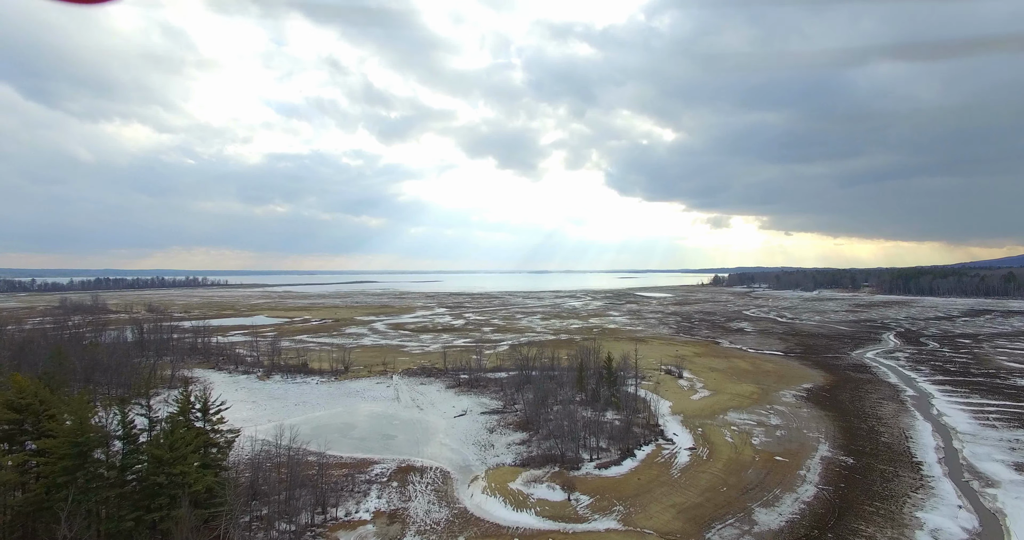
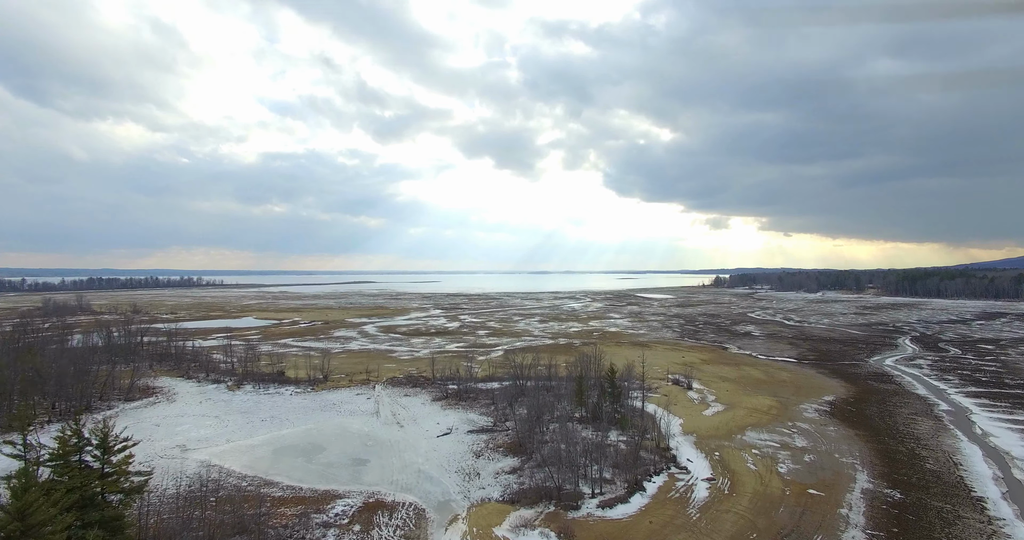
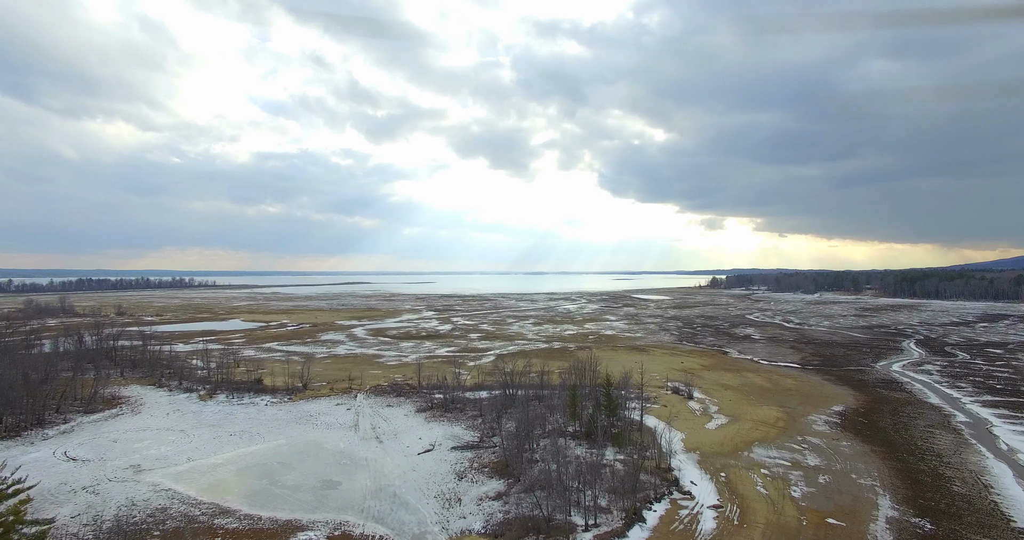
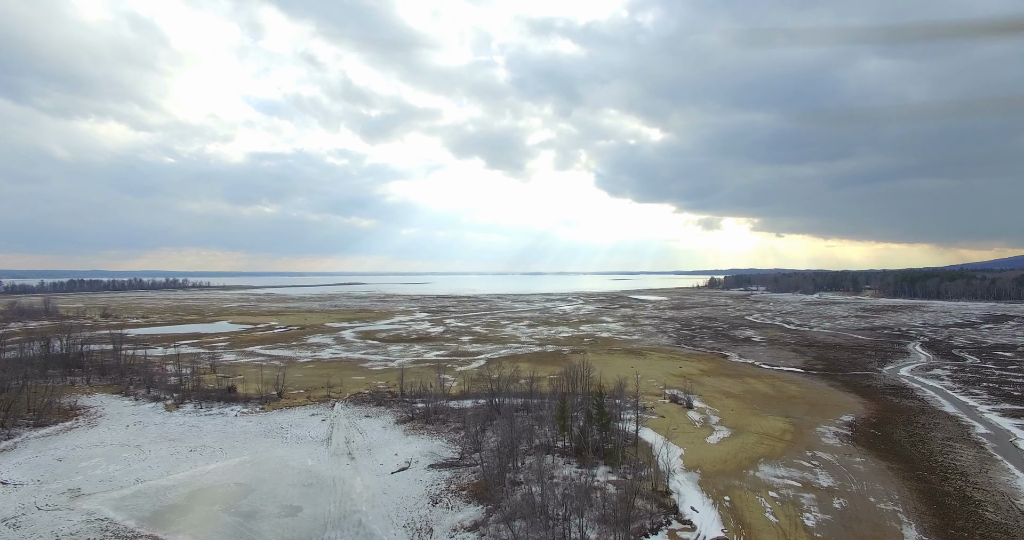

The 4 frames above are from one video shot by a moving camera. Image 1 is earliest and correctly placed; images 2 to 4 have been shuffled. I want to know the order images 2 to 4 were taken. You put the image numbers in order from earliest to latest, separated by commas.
2, 3, 4
